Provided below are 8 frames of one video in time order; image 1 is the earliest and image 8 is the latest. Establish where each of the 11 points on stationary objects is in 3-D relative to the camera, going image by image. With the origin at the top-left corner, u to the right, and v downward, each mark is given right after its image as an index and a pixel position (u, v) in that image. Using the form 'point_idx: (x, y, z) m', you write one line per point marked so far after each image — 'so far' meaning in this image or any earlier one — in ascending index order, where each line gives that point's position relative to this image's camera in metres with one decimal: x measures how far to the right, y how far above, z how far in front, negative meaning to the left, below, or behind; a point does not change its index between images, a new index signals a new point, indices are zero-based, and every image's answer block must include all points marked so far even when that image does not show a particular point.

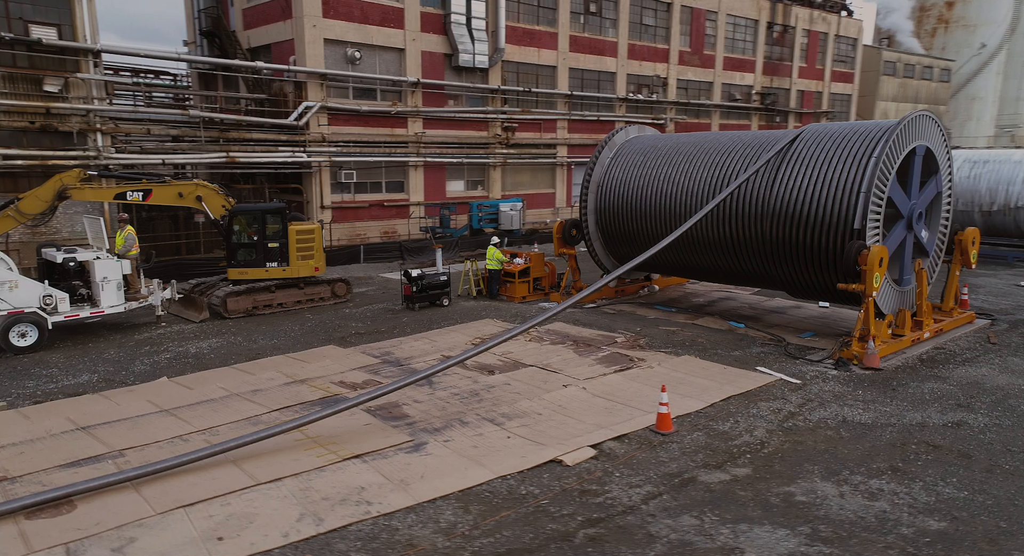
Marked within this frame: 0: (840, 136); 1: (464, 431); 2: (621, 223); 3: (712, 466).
0: (+4.4, +1.9, +9.8) m
1: (-0.4, -1.4, +6.4) m
2: (+1.8, +0.9, +12.2) m
3: (+1.7, -1.5, +5.7) m
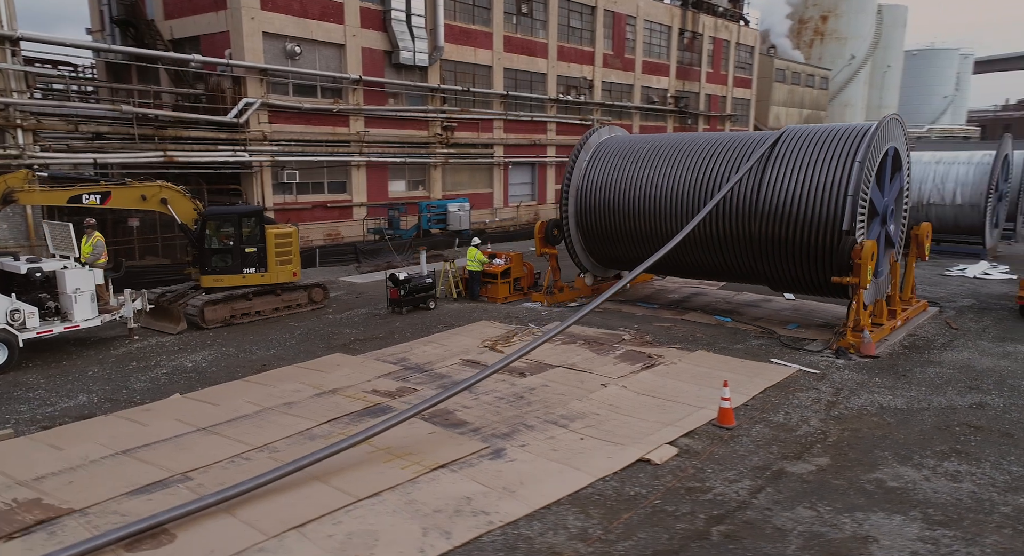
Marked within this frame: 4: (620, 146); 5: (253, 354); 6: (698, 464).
0: (+4.4, +2.0, +10.3) m
1: (+0.2, -1.4, +6.3) m
2: (+1.5, +0.9, +12.3) m
3: (+2.4, -1.5, +5.9) m
4: (+1.8, +2.3, +12.6) m
5: (-3.2, -1.0, +9.0) m
6: (+1.5, -1.5, +5.7) m
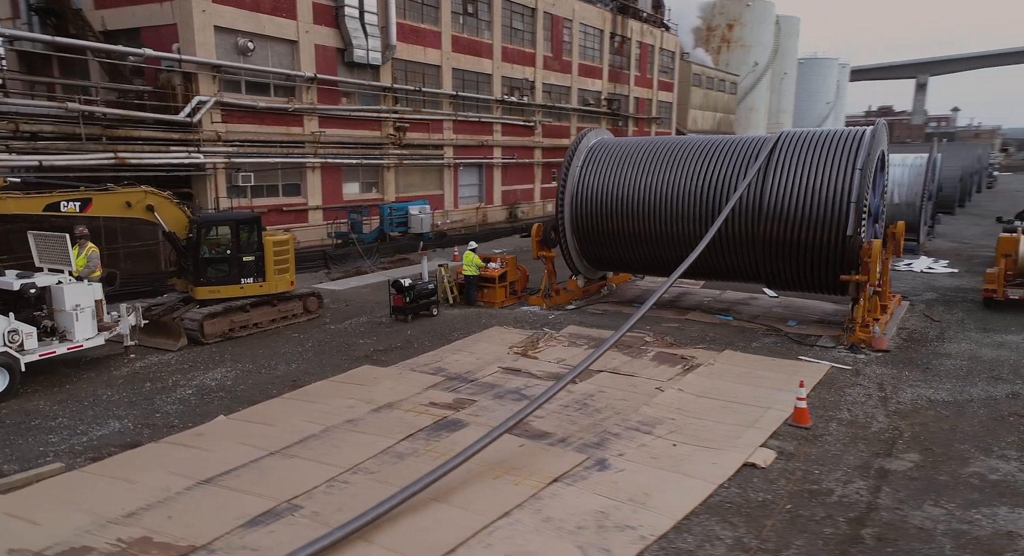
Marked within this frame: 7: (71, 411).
0: (+4.6, +2.0, +10.7) m
1: (+1.0, -1.4, +6.2) m
2: (+1.5, +0.8, +12.3) m
3: (+3.2, -1.5, +6.0) m
4: (+1.7, +2.3, +12.6) m
5: (-2.8, -1.1, +8.5) m
6: (+2.4, -1.5, +5.8) m
7: (-4.3, -1.3, +6.9) m
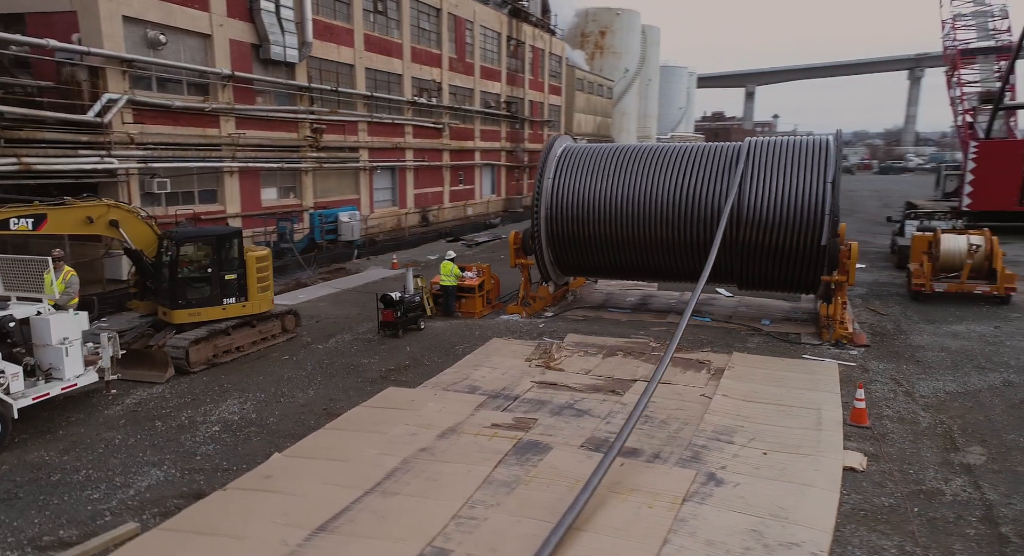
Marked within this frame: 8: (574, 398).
0: (+4.4, +2.0, +11.3) m
1: (+1.8, -1.5, +6.2) m
2: (+1.1, +0.7, +12.3) m
3: (+4.0, -1.5, +6.4) m
4: (+1.3, +2.2, +12.6) m
5: (-2.4, -1.3, +7.8) m
6: (+3.2, -1.6, +6.0) m
7: (-3.5, -1.5, +6.0) m
8: (+0.7, -1.3, +7.6) m
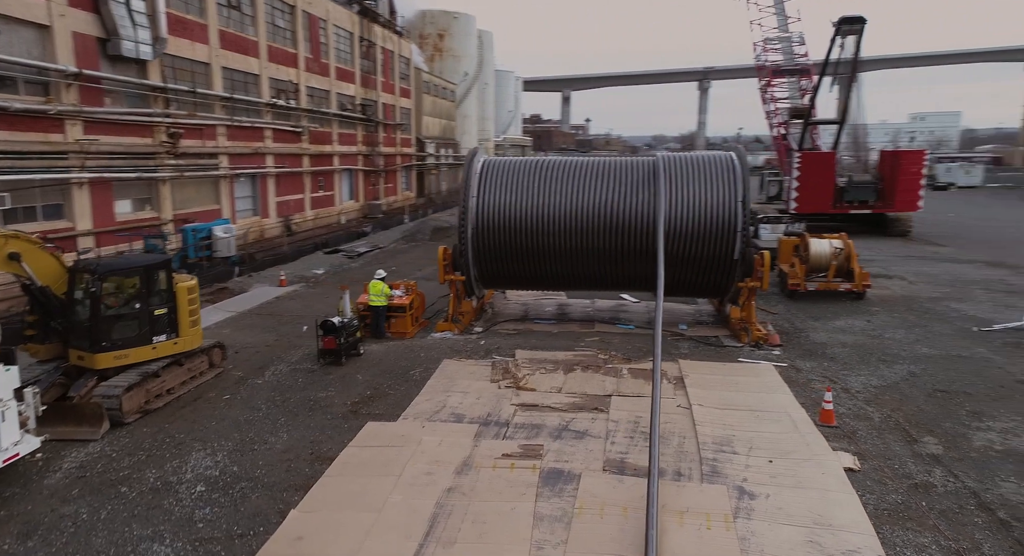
0: (+3.2, +1.9, +12.1) m
1: (+2.0, -1.7, +6.5) m
2: (-0.2, +0.5, +12.3) m
3: (+4.0, -1.6, +7.3) m
4: (-0.1, +2.0, +12.7) m
5: (-2.4, -1.6, +7.1) m
6: (+3.4, -1.7, +6.7) m
7: (-3.1, -1.9, +5.1) m
8: (+0.6, -1.5, +7.7) m
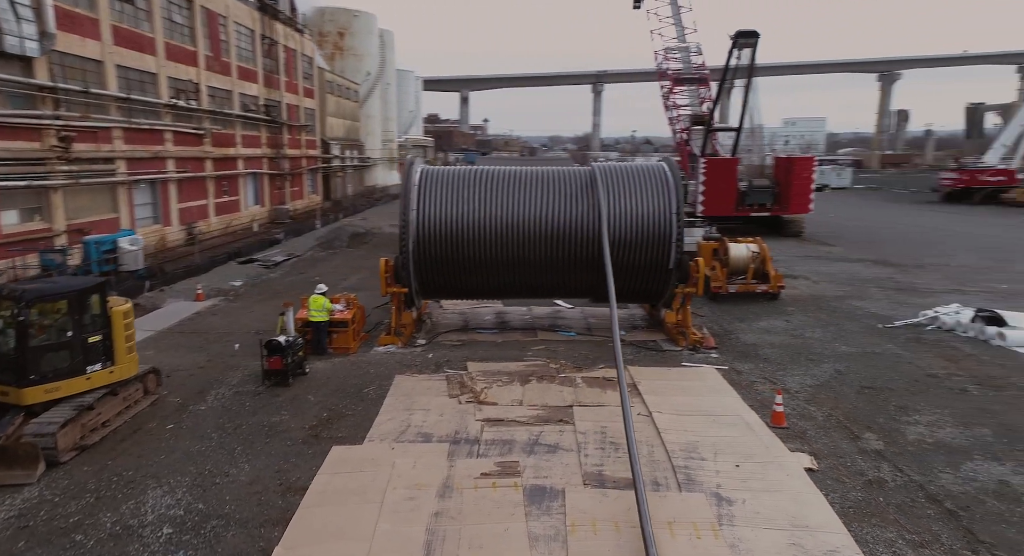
0: (+2.2, +1.8, +12.4) m
1: (+1.8, -1.8, +6.8) m
2: (-1.2, +0.3, +12.2) m
3: (+3.7, -1.7, +7.8) m
4: (-1.2, +1.8, +12.6) m
5: (-2.6, -1.9, +6.8) m
6: (+3.2, -1.8, +7.1) m
7: (-3.1, -2.2, +4.7) m
8: (+0.2, -1.7, +7.7) m
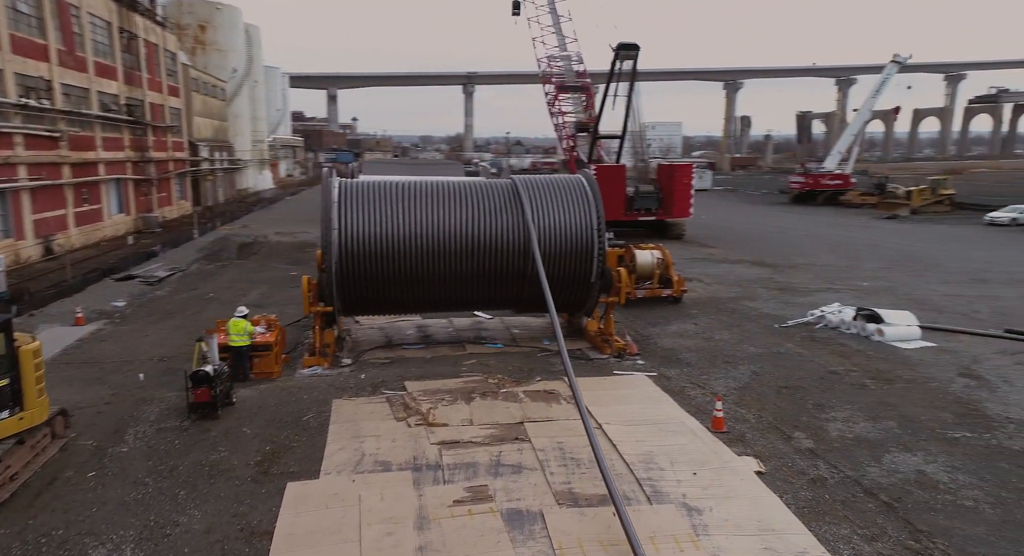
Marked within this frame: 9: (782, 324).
0: (+0.8, +1.6, +12.7) m
1: (+1.5, -2.0, +7.1) m
2: (-2.4, +0.1, +11.9) m
3: (+3.2, -1.9, +8.4) m
4: (-2.6, +1.5, +12.2) m
5: (-2.9, -2.1, +6.3) m
6: (+2.8, -2.0, +7.7) m
7: (-2.9, -2.5, +4.2) m
8: (-0.2, -1.9, +7.7) m
9: (+5.5, -0.9, +14.6) m
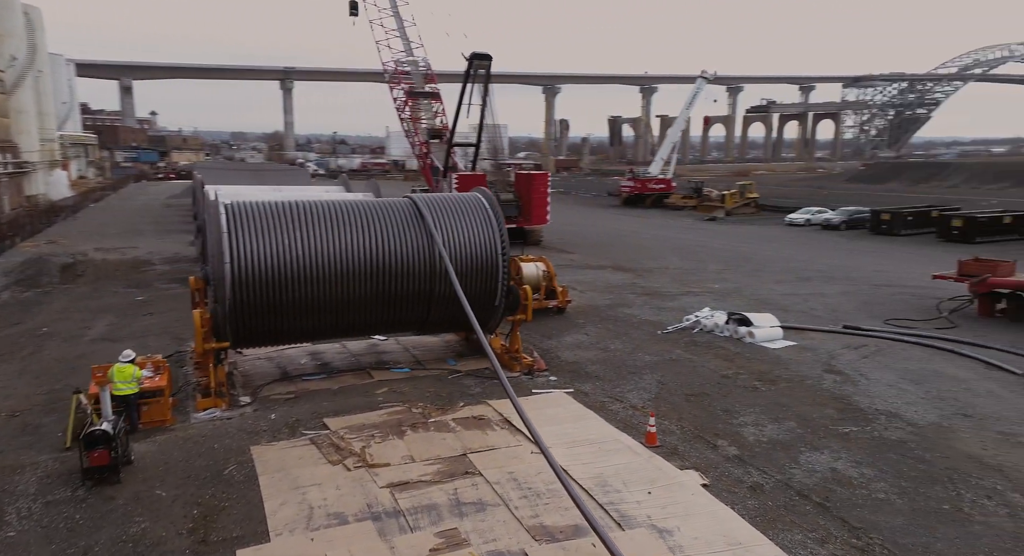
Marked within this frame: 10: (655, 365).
0: (-0.9, +1.3, +12.6) m
1: (+1.2, -2.3, +7.2) m
2: (-3.8, -0.4, +11.0) m
3: (+2.5, -2.1, +8.9) m
4: (-4.1, +1.1, +11.3) m
5: (-2.9, -2.6, +5.5) m
6: (+2.3, -2.2, +8.1) m
7: (-2.4, -2.9, +3.4) m
8: (-0.7, -2.2, +7.5) m
9: (+3.2, -1.1, +15.5) m
10: (+2.5, -1.5, +12.7) m
